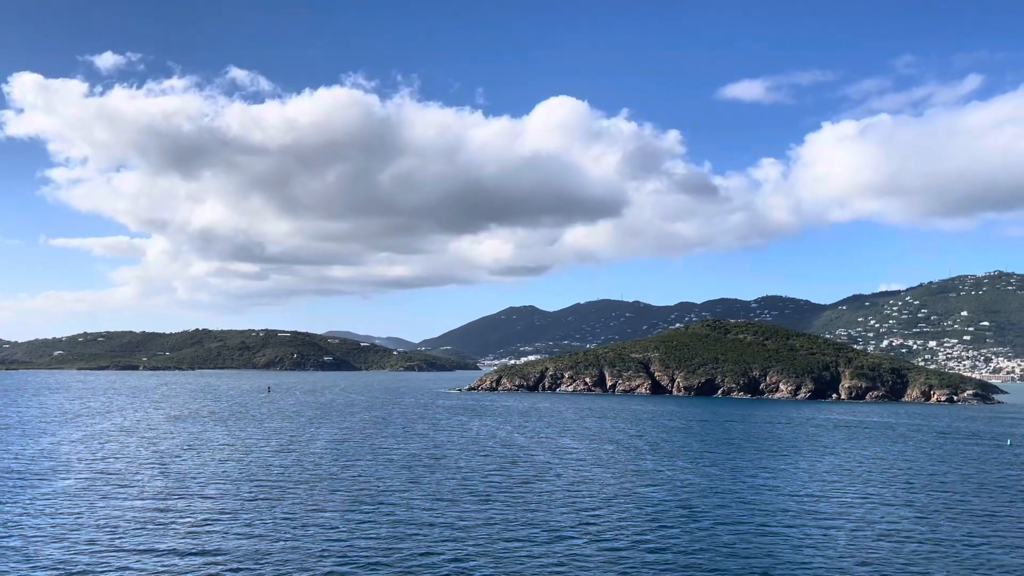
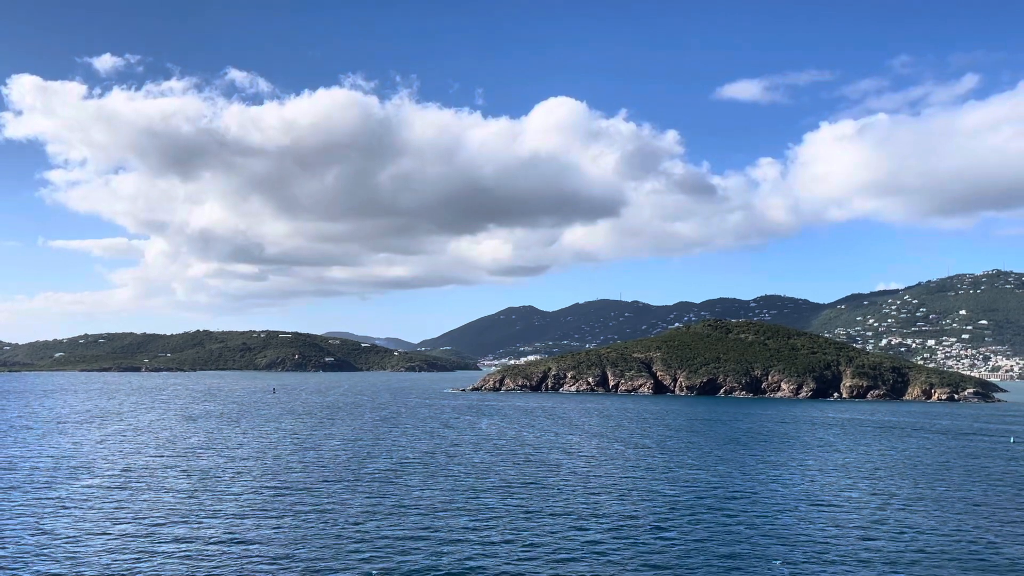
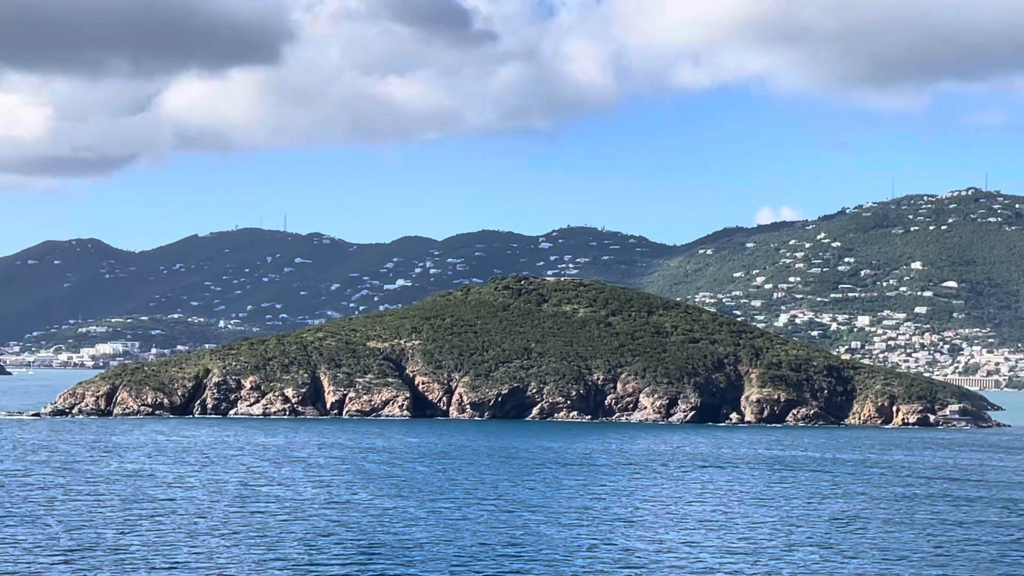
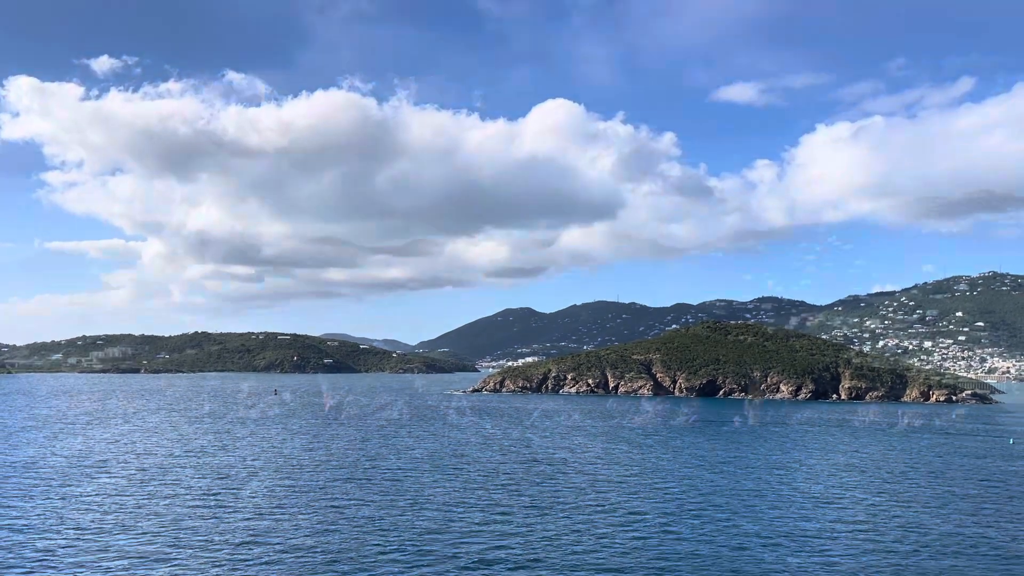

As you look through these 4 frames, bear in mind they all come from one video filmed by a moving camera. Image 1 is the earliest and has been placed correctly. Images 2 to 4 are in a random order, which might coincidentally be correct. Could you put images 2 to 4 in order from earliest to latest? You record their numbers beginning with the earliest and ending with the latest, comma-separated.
2, 4, 3
